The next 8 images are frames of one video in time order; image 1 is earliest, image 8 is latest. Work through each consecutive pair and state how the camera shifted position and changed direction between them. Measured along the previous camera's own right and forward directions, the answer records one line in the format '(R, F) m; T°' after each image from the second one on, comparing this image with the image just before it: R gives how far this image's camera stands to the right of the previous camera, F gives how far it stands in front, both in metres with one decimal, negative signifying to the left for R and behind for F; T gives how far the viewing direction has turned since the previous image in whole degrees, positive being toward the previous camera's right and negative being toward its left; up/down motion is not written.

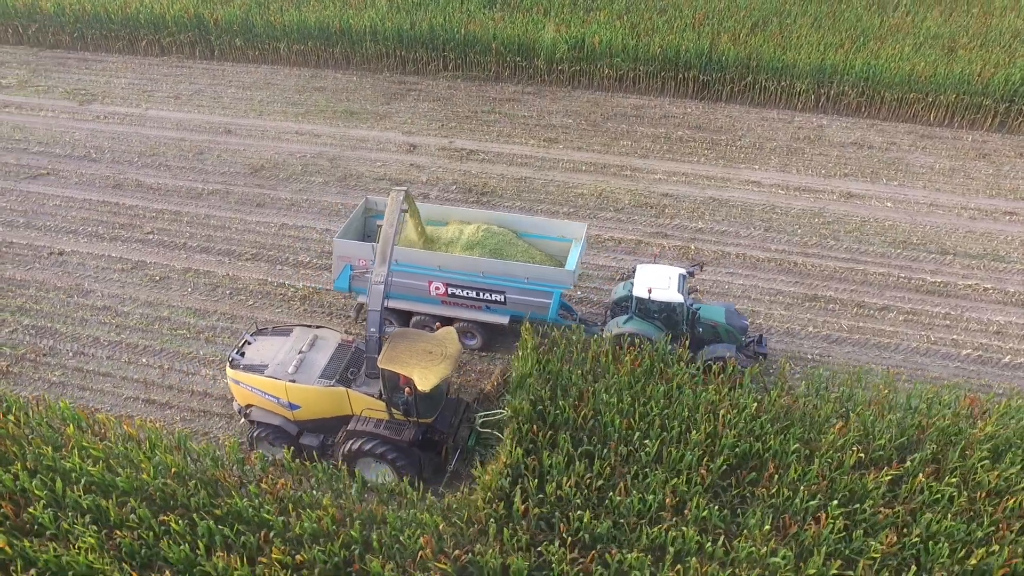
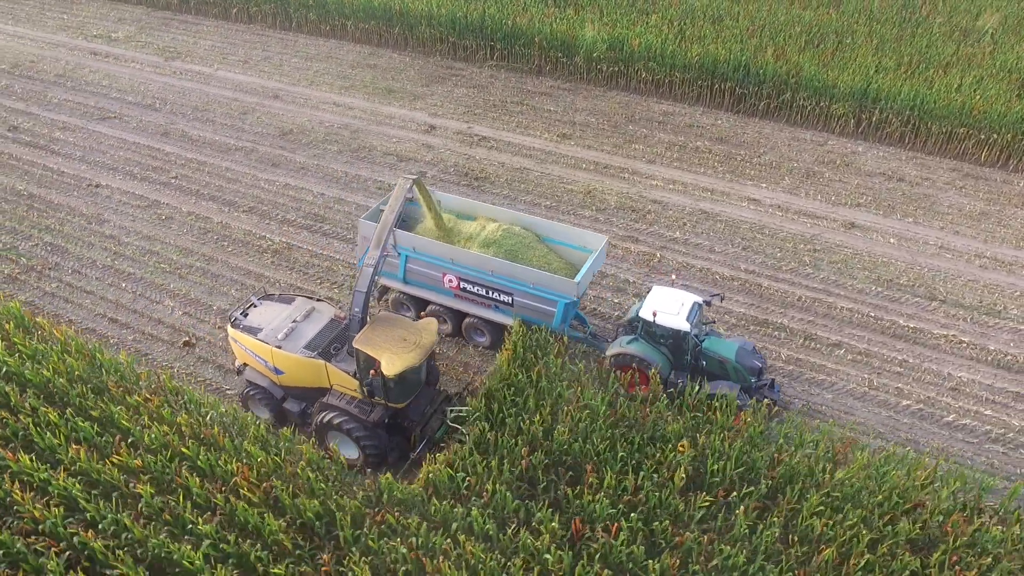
(+2.3, -0.1) m; -11°
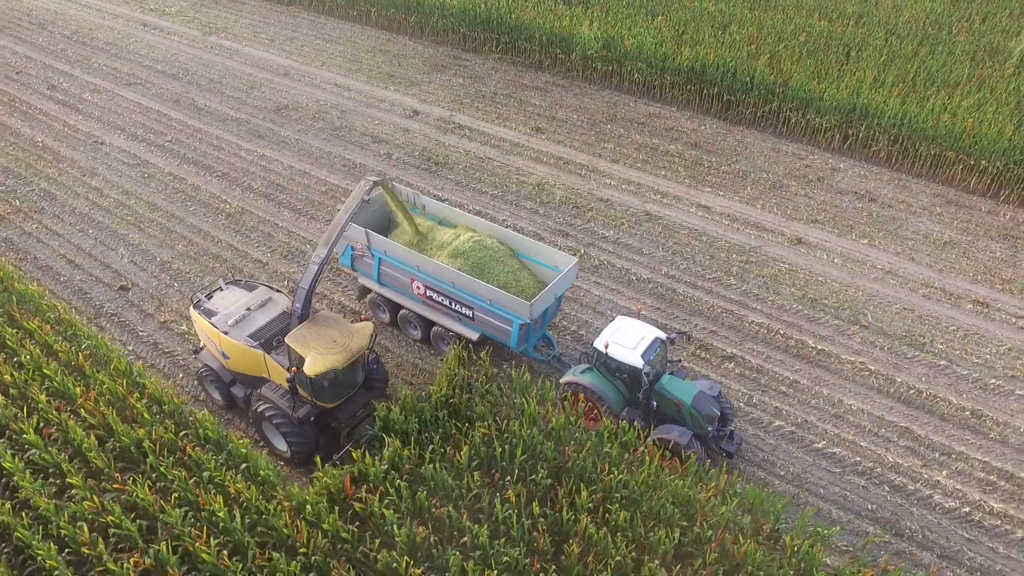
(+2.4, 0.0) m; -8°
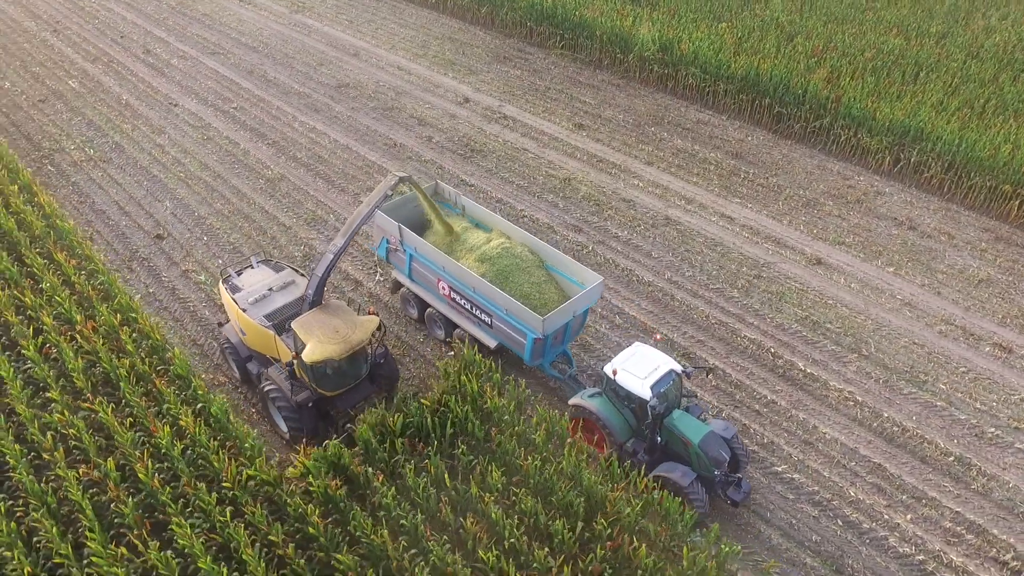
(+1.3, 0.0) m; -8°
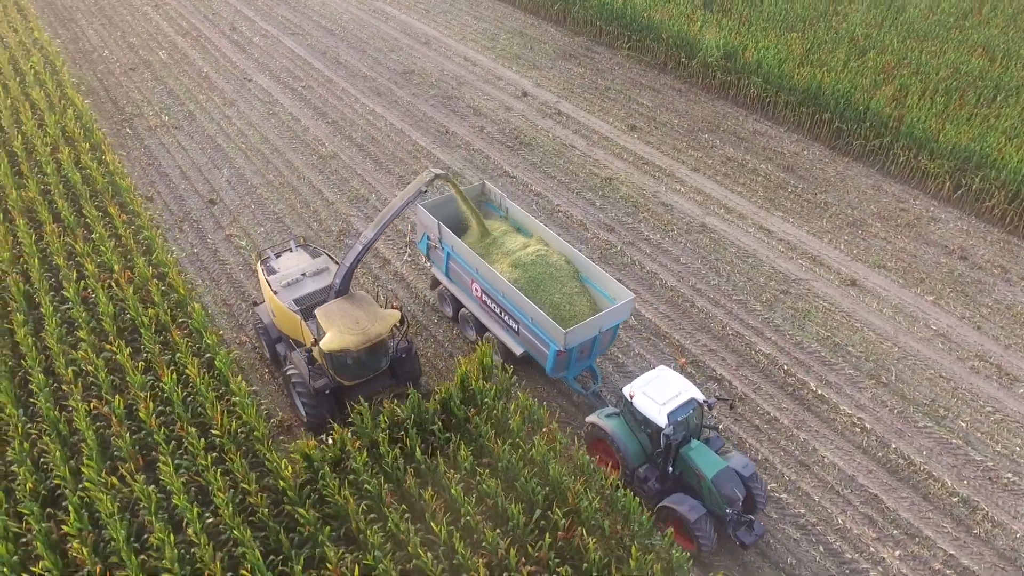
(+0.8, -0.1) m; -6°
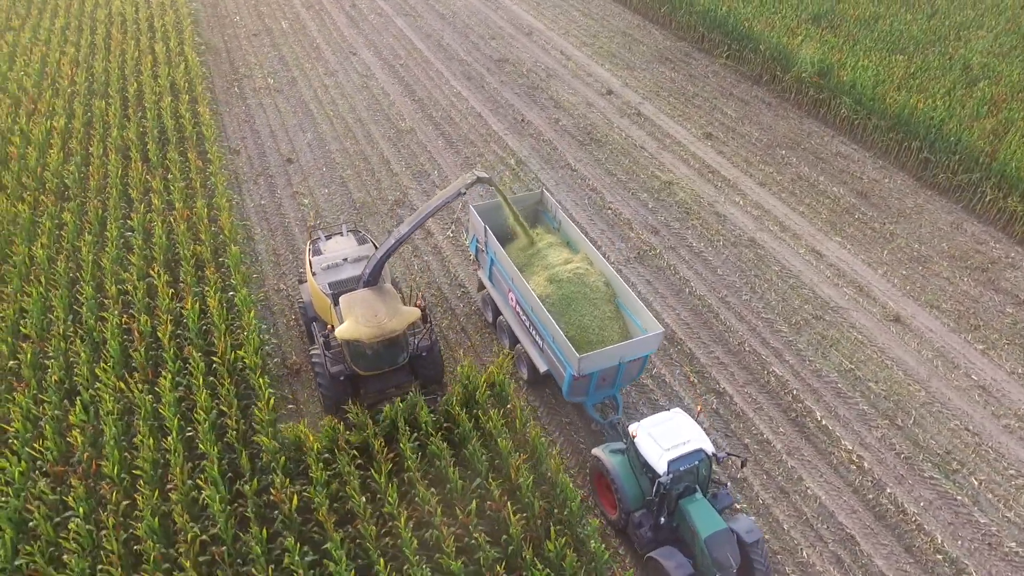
(+1.2, -0.1) m; -10°
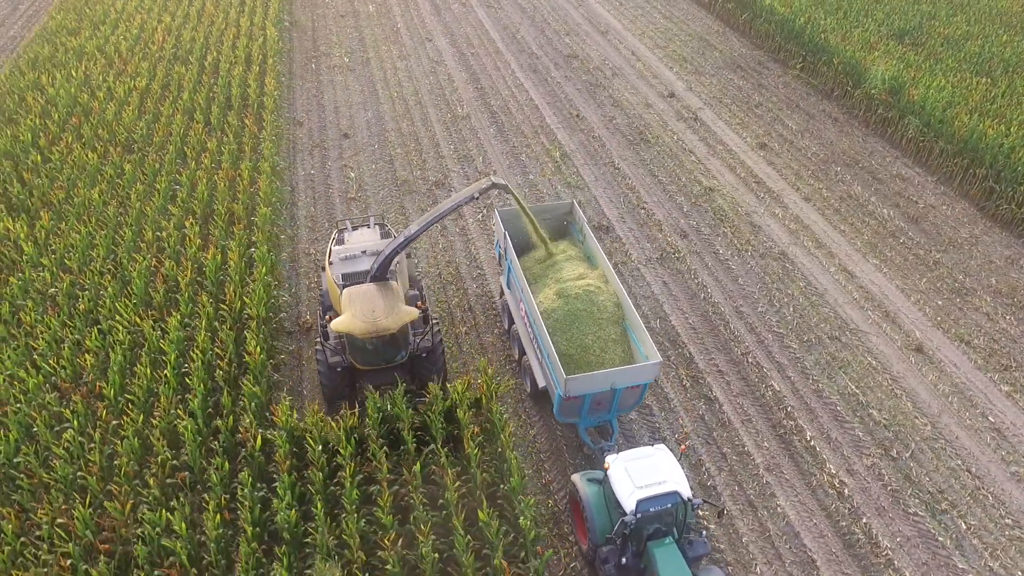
(+1.0, -0.1) m; -7°
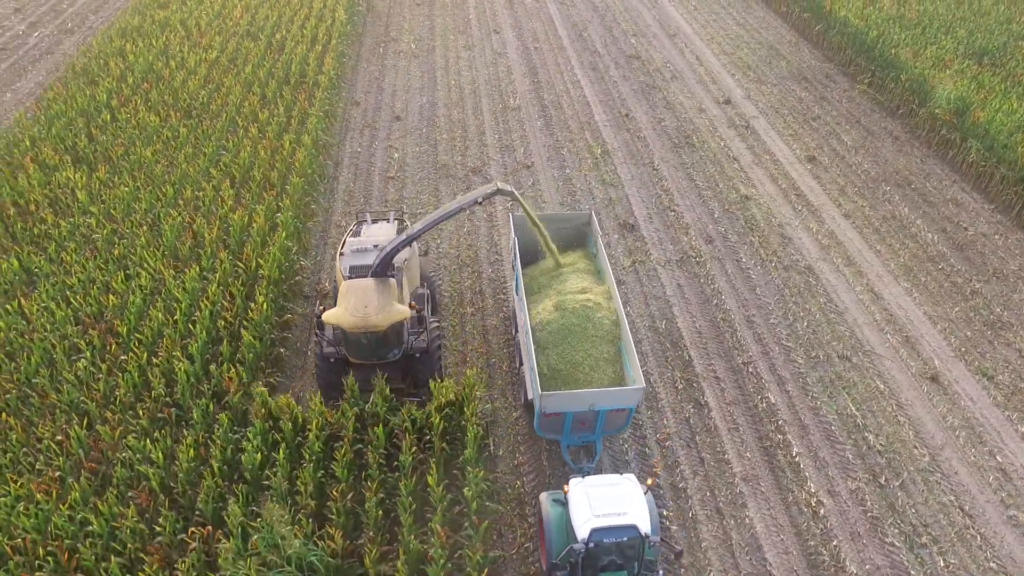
(+0.9, -0.1) m; -7°
